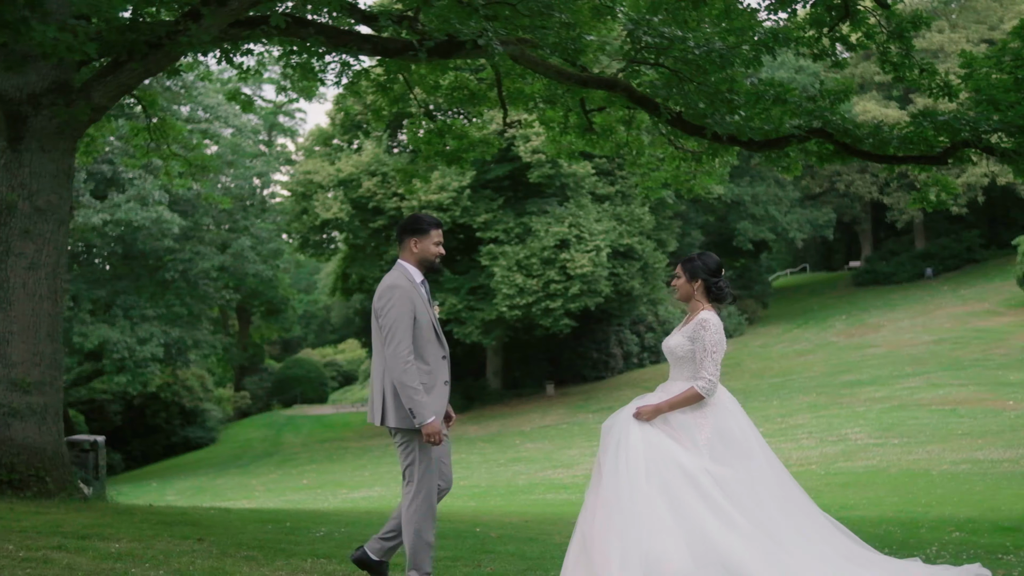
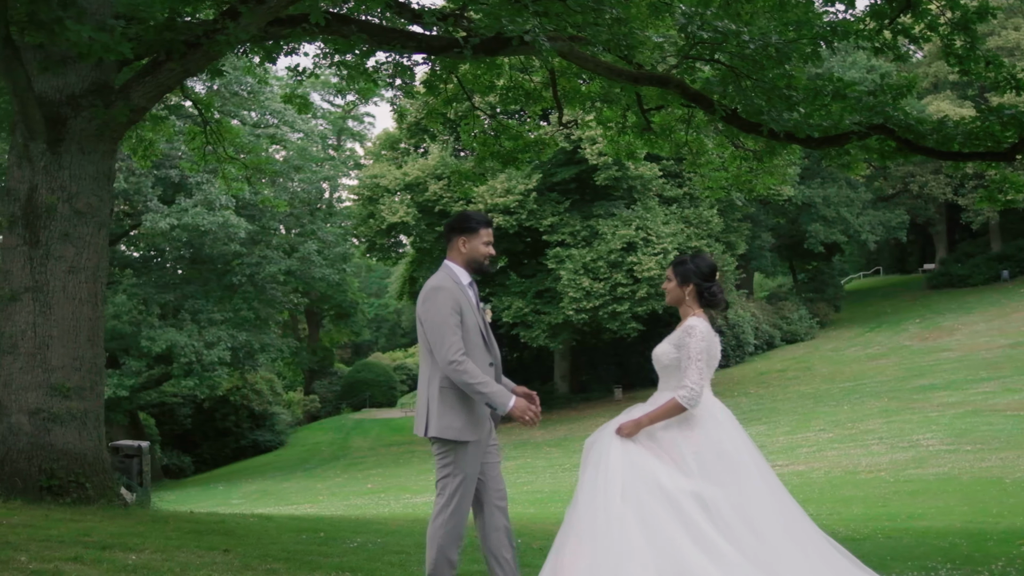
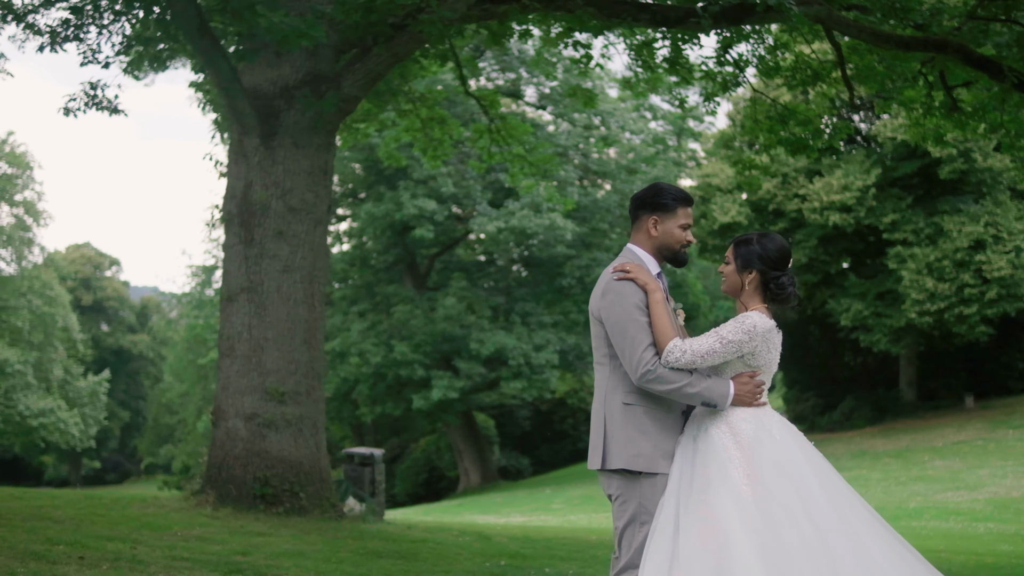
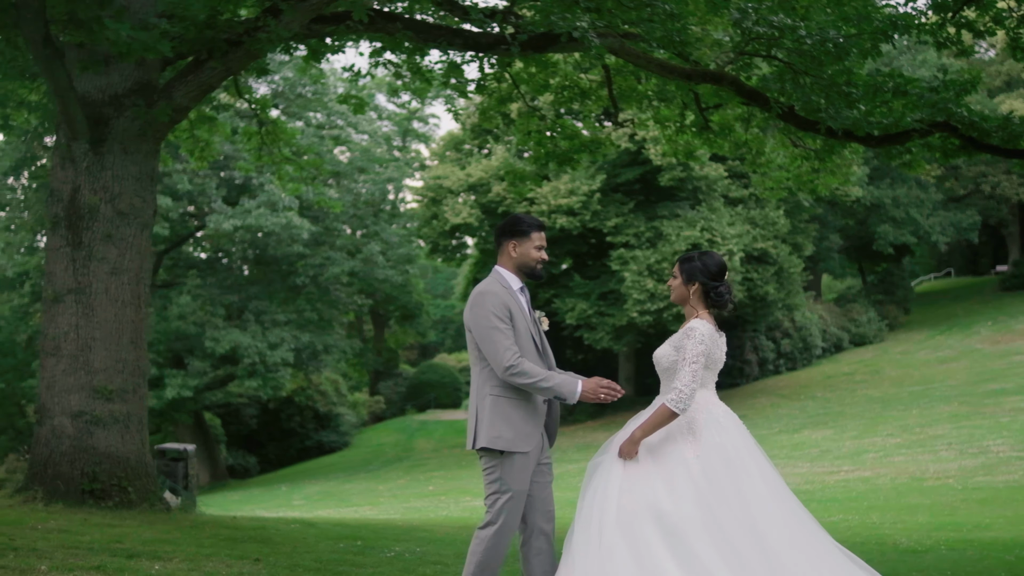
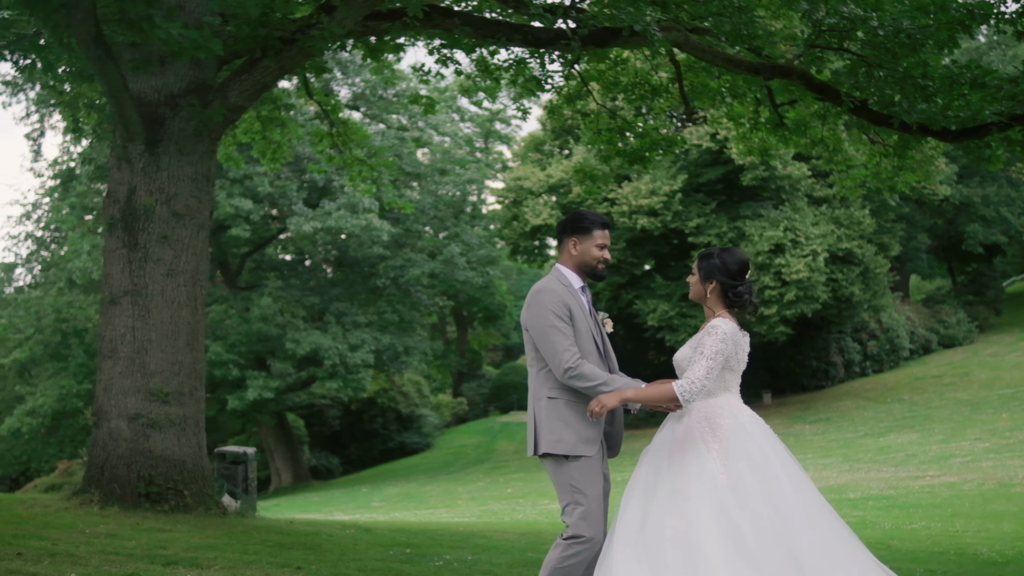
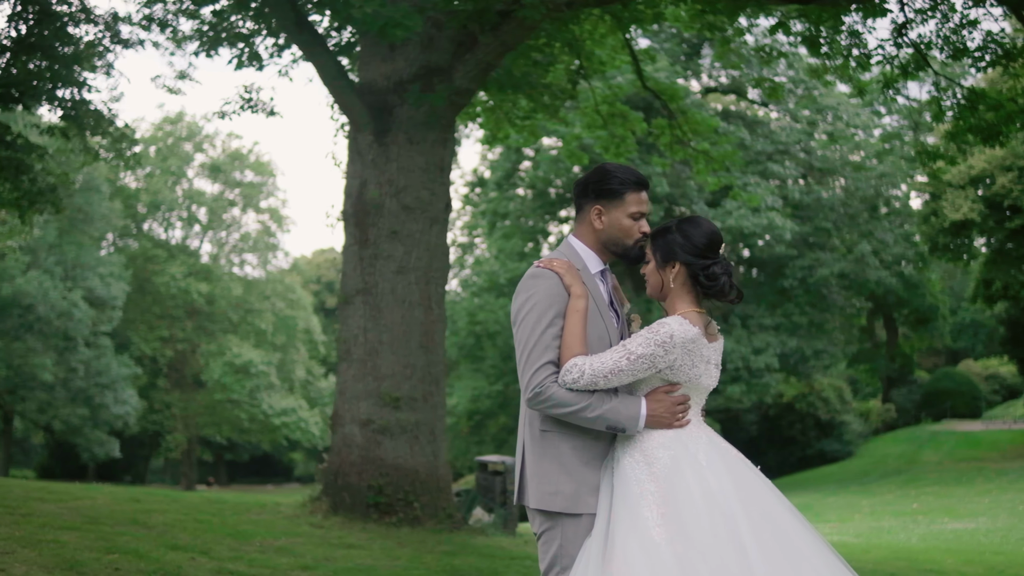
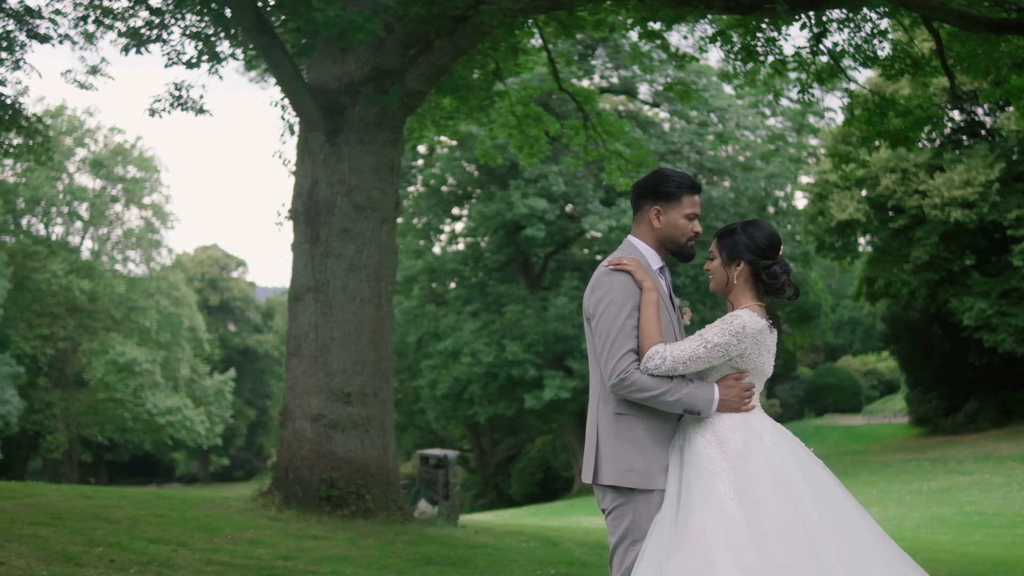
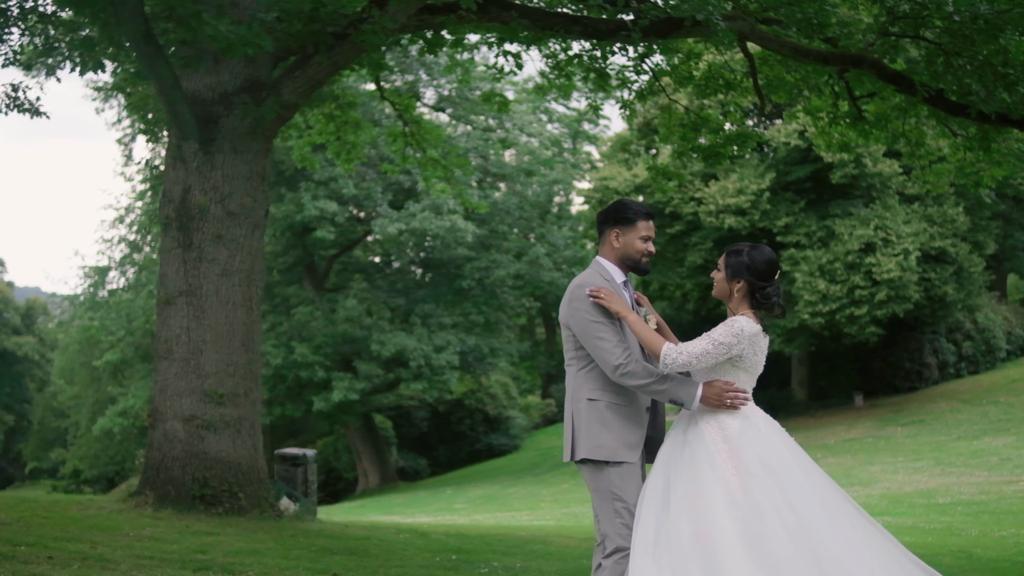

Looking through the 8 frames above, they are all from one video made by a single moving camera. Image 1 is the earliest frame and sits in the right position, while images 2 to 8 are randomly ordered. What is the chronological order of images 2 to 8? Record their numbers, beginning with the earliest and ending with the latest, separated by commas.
2, 4, 5, 8, 3, 7, 6
